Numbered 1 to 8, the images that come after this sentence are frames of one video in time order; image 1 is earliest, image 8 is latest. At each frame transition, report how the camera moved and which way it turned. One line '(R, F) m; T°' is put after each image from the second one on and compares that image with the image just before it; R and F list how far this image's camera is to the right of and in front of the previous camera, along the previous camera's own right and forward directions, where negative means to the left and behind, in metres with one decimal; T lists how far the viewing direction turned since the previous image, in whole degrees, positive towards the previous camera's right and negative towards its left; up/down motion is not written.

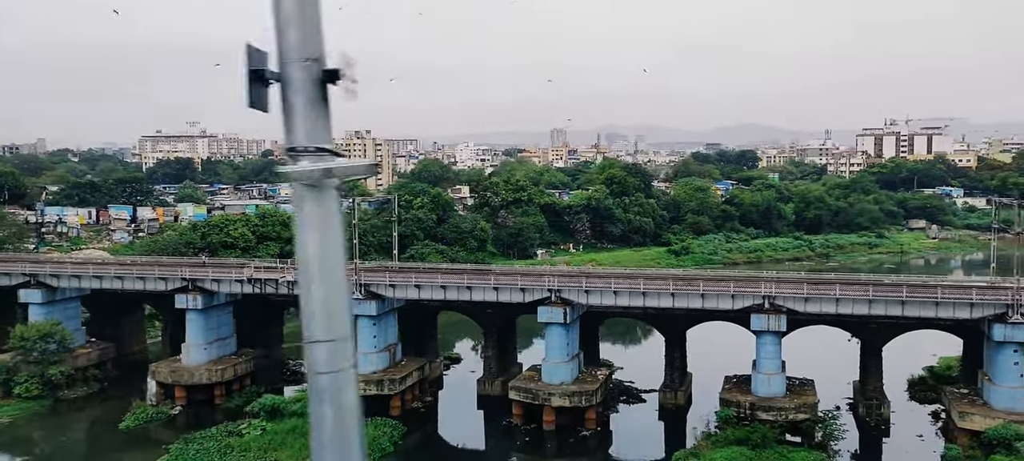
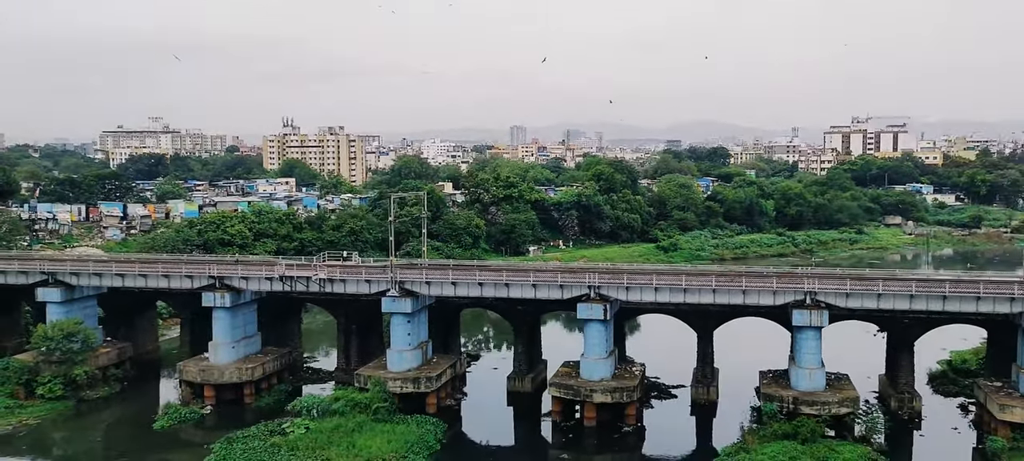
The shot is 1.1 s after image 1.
(-2.8, +0.1) m; +2°
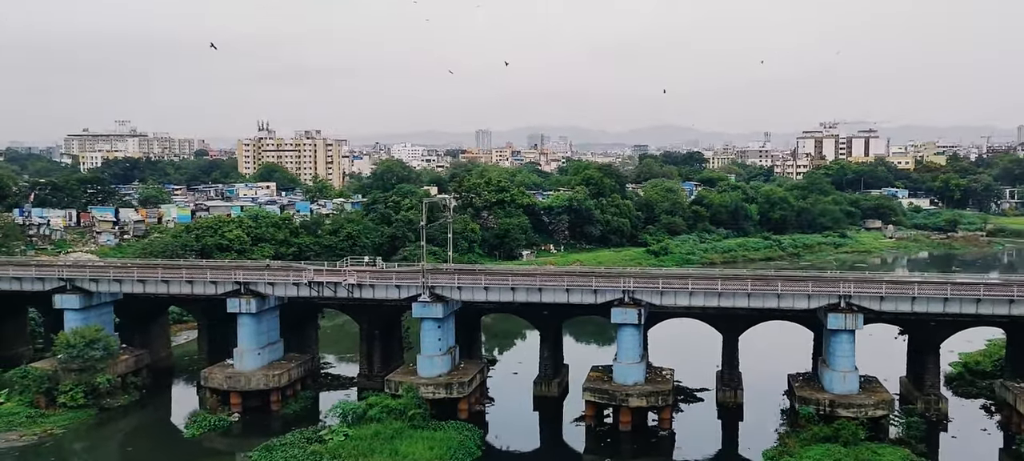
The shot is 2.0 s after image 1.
(-2.4, +0.1) m; +2°
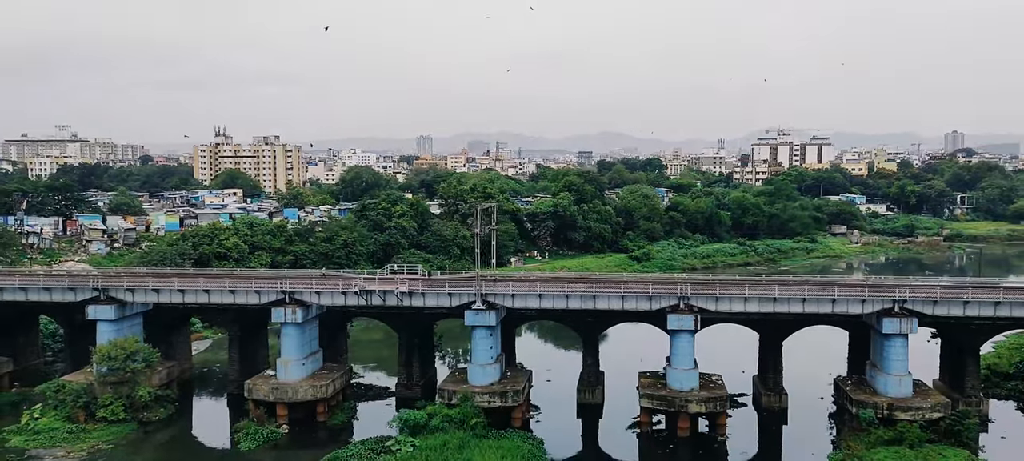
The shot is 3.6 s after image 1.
(-4.0, +0.2) m; +3°
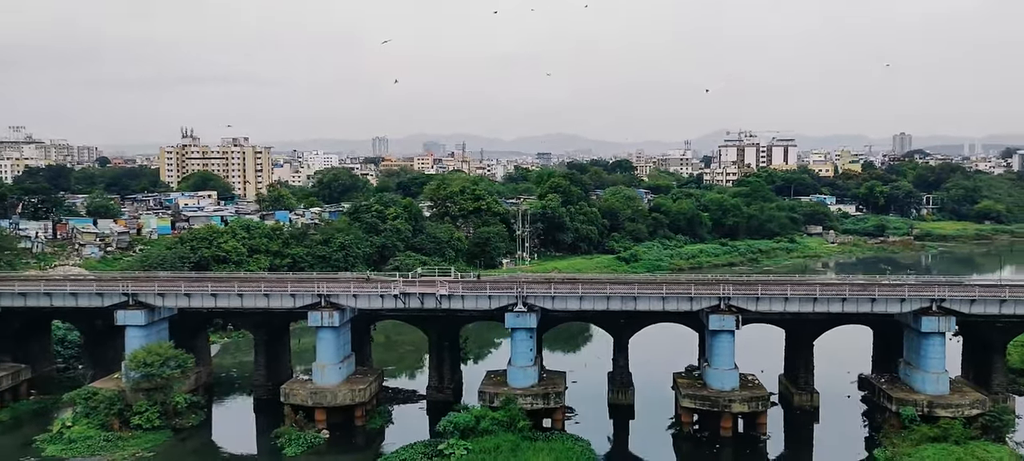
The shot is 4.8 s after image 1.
(-3.0, +0.1) m; +2°
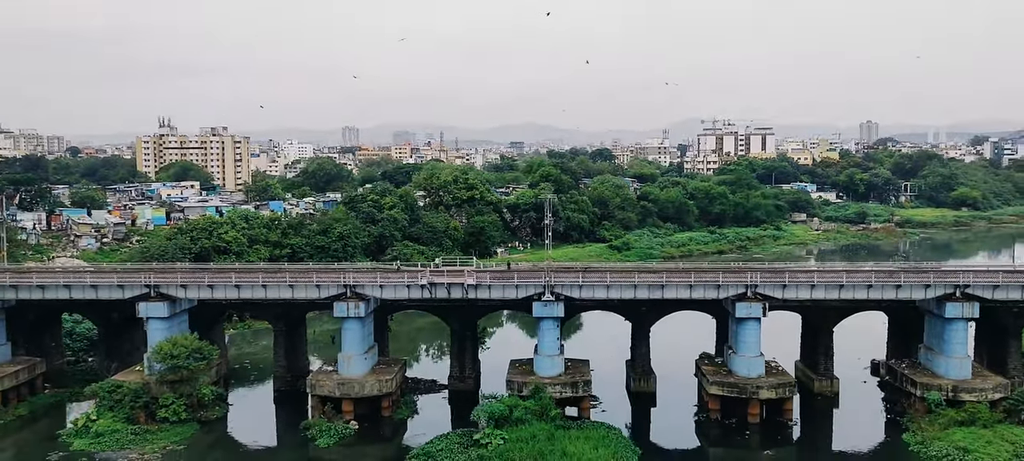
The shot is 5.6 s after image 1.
(-2.0, 0.0) m; +1°
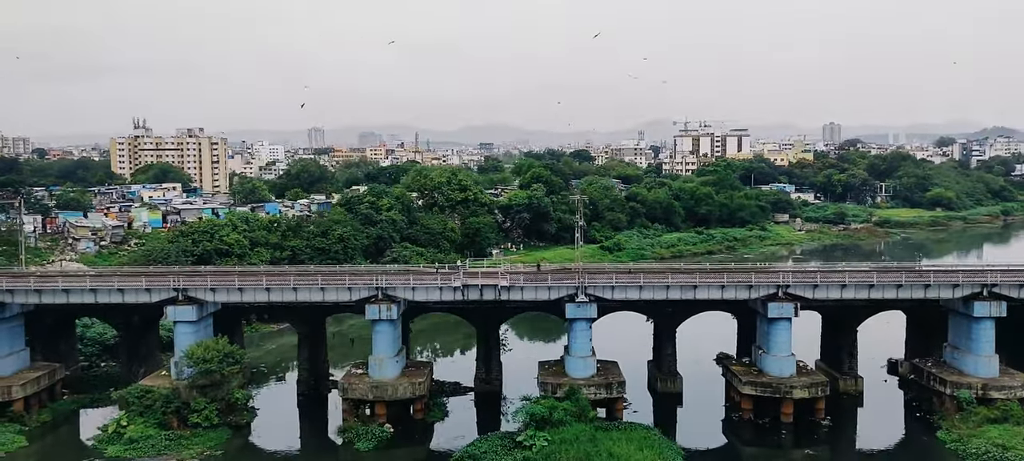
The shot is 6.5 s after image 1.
(-2.4, 0.0) m; +1°
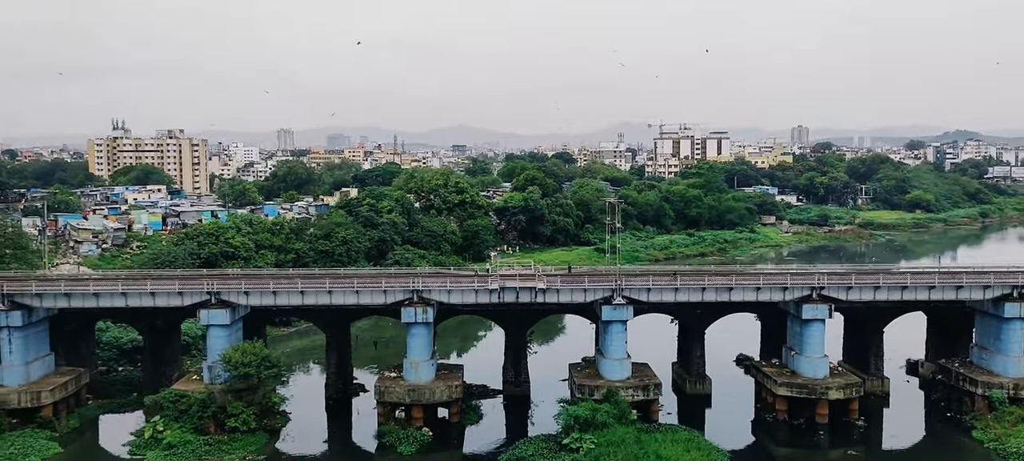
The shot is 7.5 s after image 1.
(-2.4, 0.0) m; +1°
